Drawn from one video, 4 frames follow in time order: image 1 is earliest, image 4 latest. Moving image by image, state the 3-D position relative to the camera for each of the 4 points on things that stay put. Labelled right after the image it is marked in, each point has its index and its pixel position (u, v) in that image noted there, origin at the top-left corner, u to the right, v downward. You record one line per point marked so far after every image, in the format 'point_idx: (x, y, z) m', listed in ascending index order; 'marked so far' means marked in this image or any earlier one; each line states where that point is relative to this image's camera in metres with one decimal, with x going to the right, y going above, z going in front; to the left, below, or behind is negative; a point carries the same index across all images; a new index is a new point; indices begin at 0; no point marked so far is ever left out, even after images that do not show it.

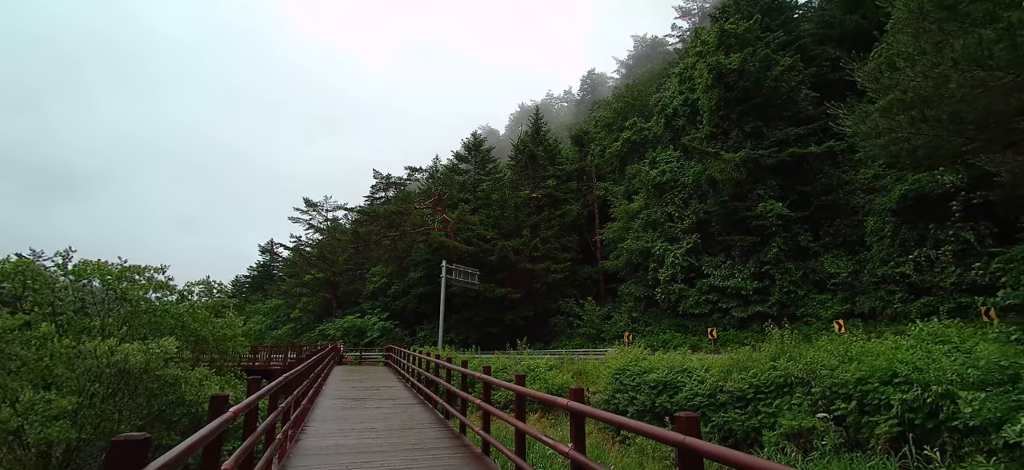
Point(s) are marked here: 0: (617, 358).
0: (+3.0, -3.5, +11.5) m
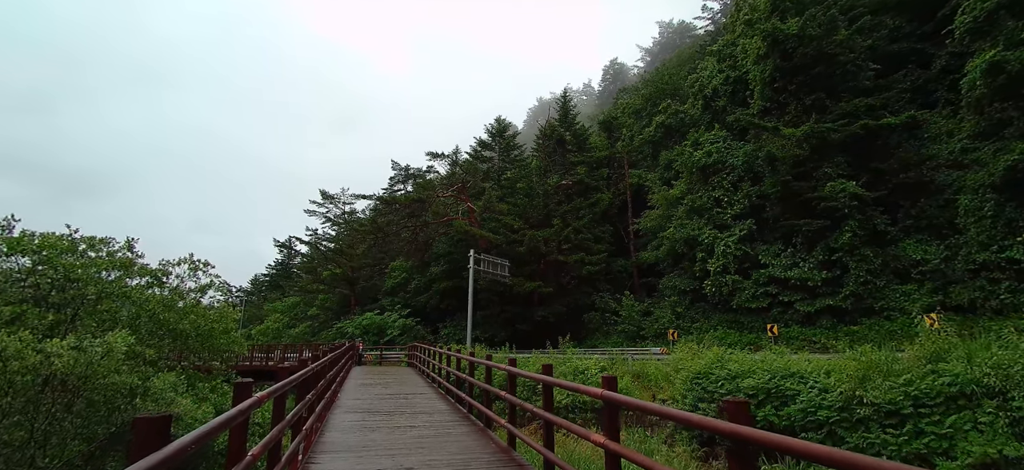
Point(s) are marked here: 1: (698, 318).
0: (+4.1, -2.9, +9.6) m
1: (+8.9, -4.0, +19.5) m
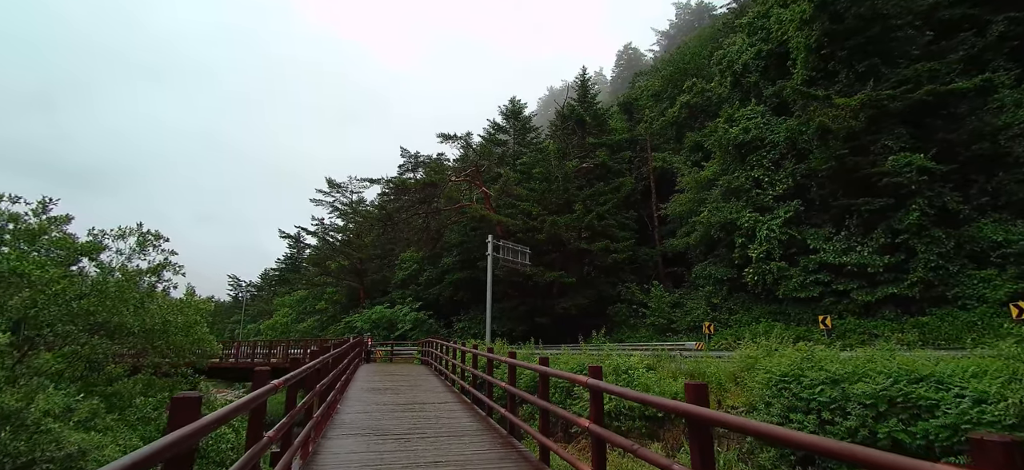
0: (+4.8, -2.4, +8.0) m
1: (+9.8, -3.3, +17.8) m
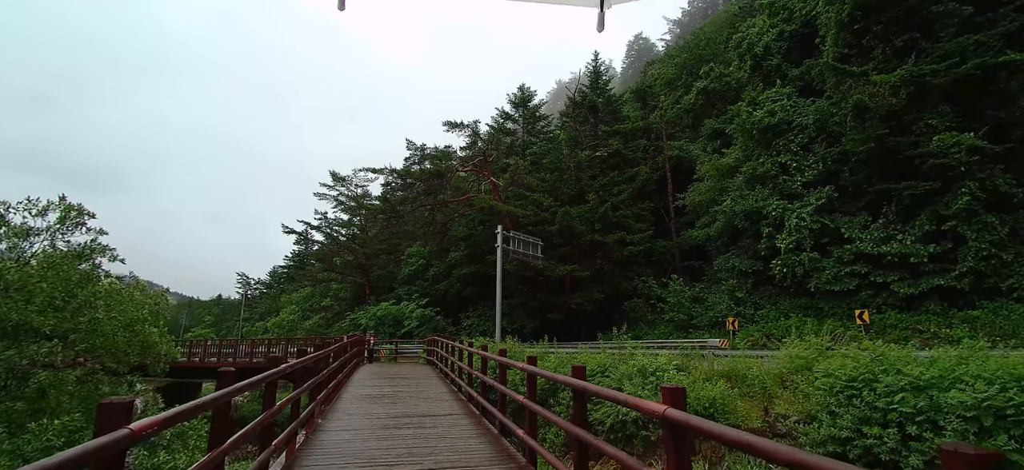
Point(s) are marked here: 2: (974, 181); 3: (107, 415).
0: (+5.0, -2.1, +7.0) m
1: (+10.2, -2.8, +16.7) m
2: (+14.5, +1.7, +12.9) m
3: (-1.3, -0.6, +1.3) m
